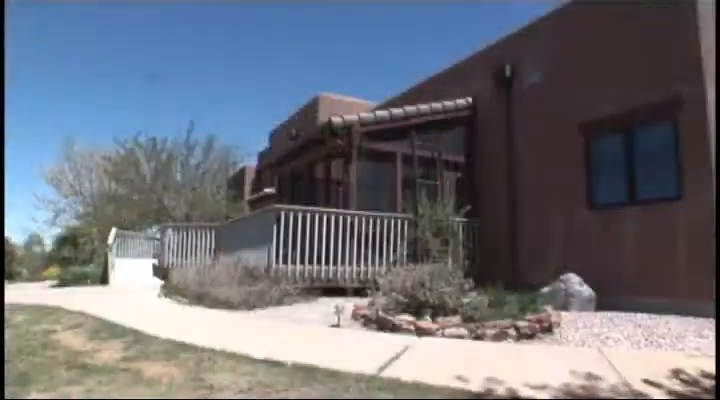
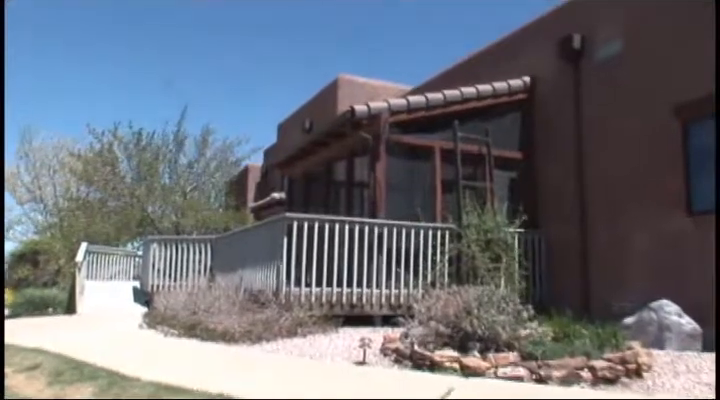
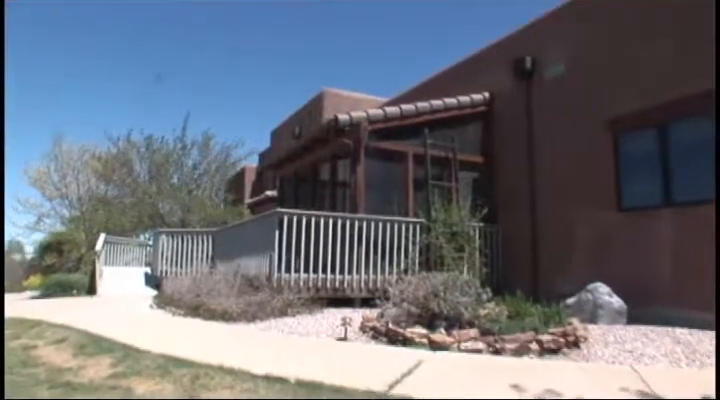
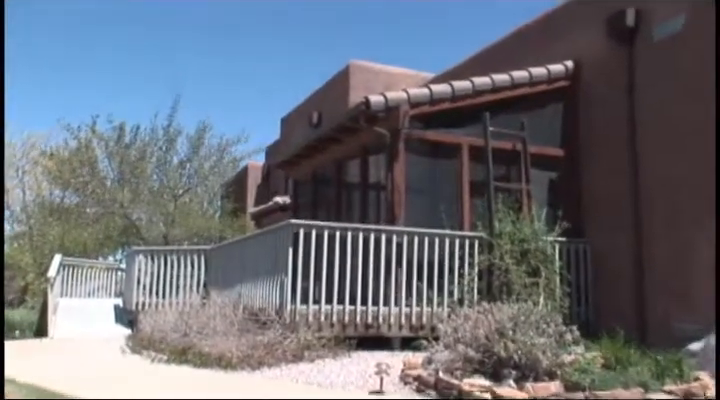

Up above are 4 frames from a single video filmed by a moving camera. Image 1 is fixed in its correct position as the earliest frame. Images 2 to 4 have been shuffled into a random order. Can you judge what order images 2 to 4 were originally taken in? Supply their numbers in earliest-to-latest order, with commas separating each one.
3, 2, 4
